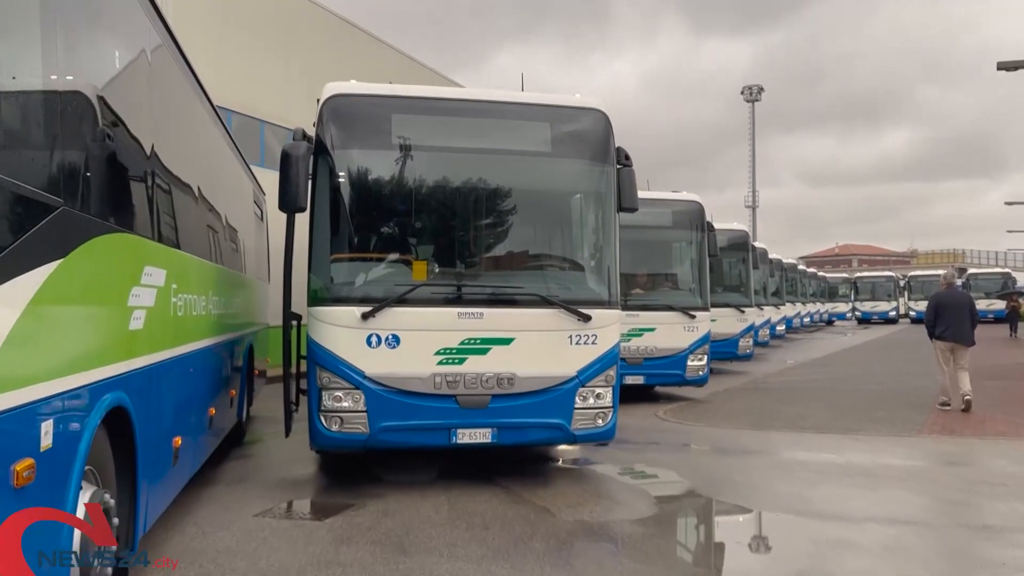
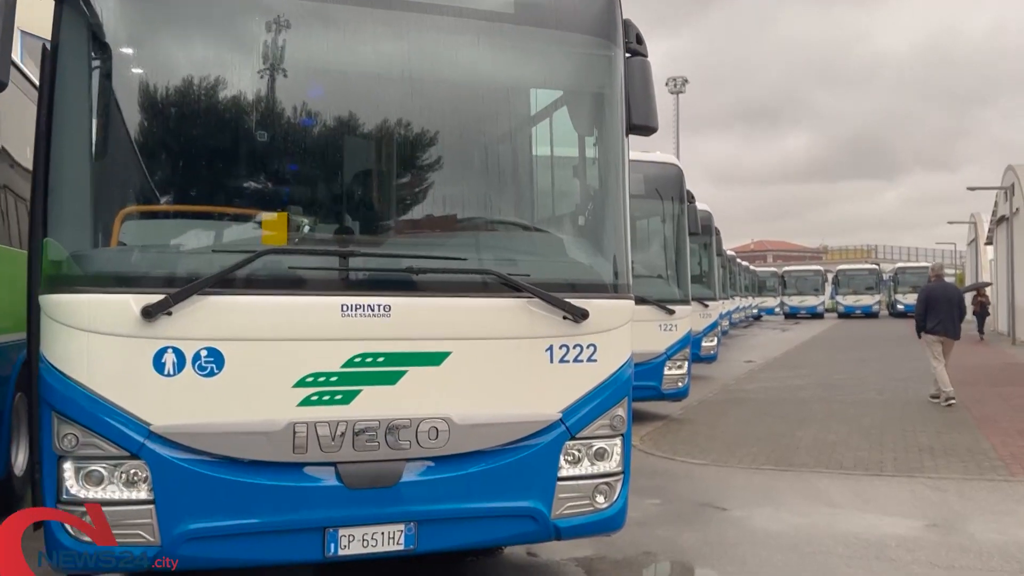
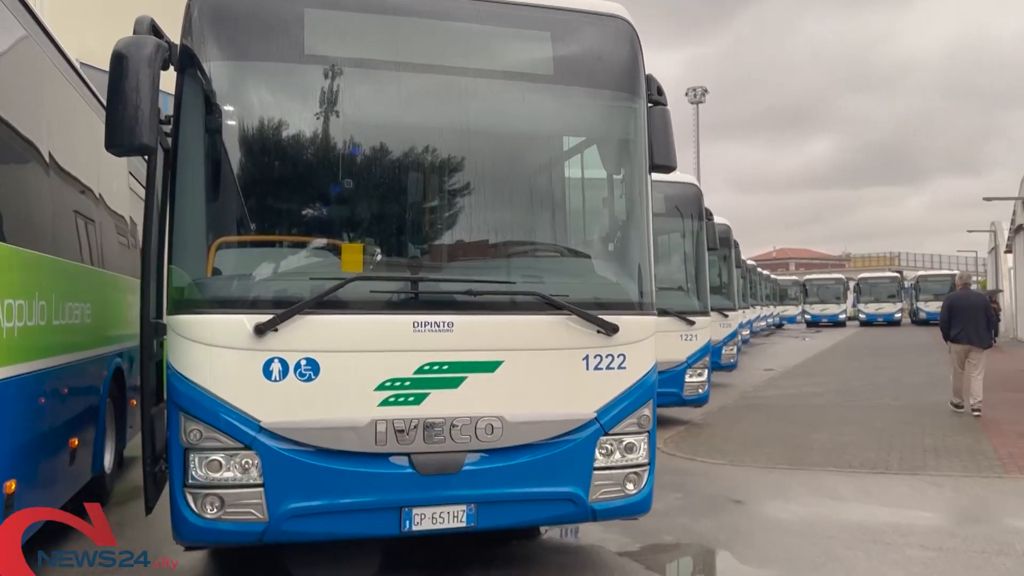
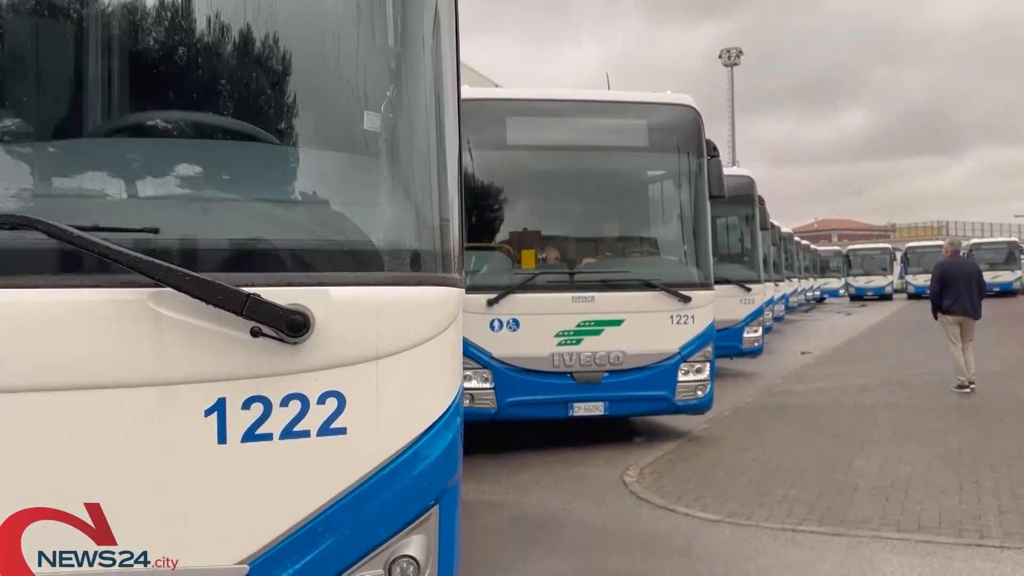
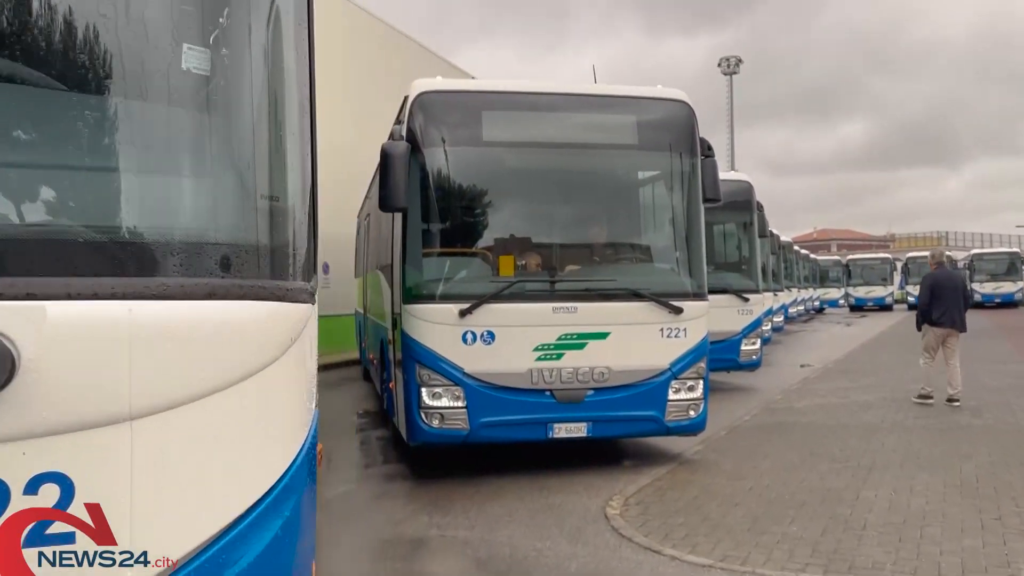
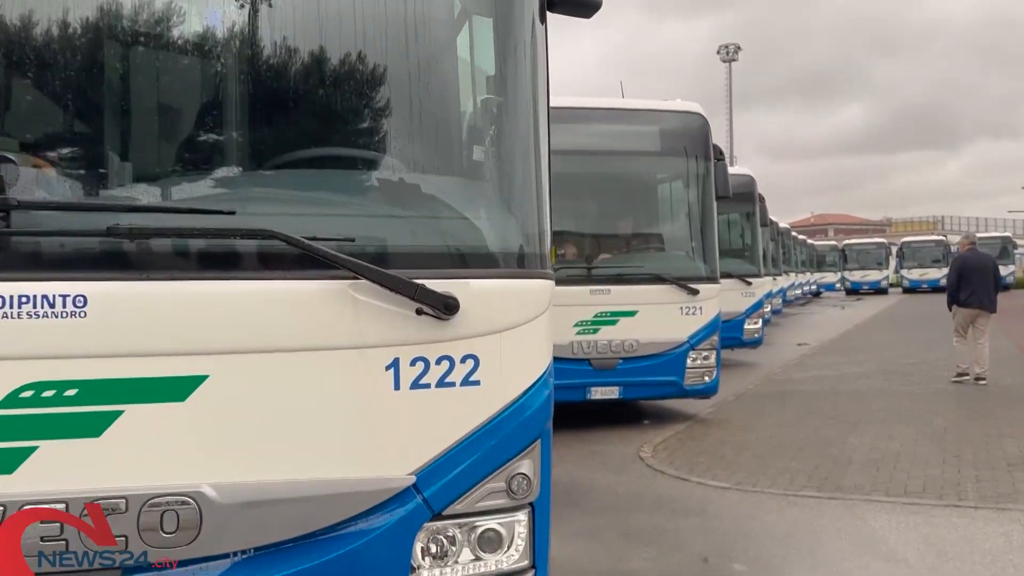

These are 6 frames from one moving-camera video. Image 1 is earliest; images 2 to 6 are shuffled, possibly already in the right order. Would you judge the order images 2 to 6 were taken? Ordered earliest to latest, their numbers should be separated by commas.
3, 2, 6, 4, 5
